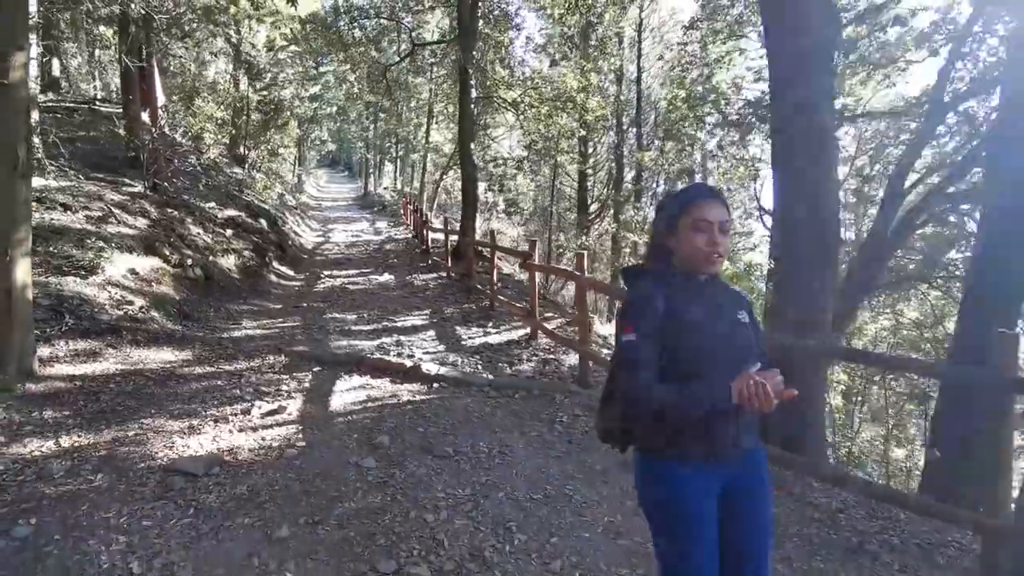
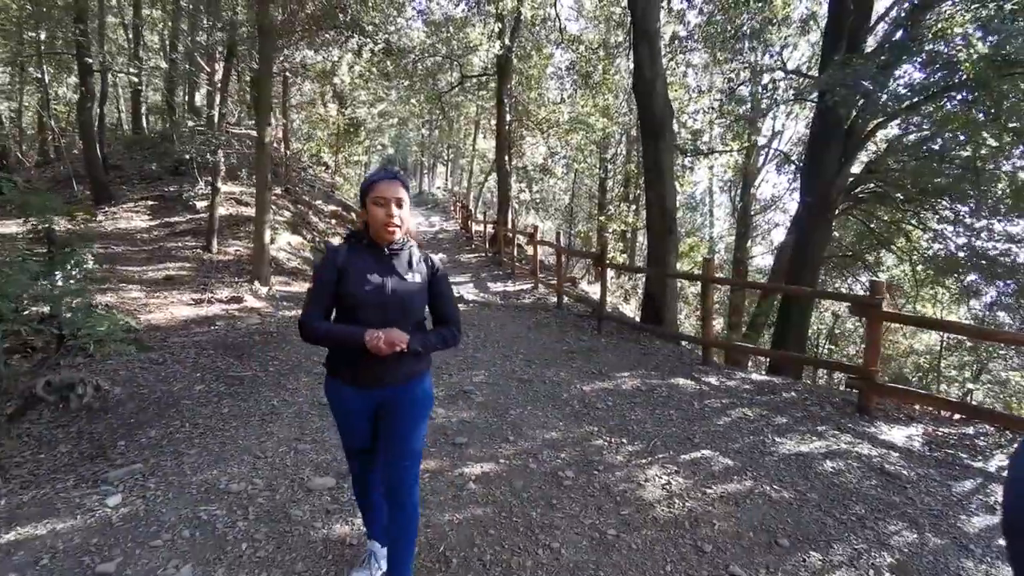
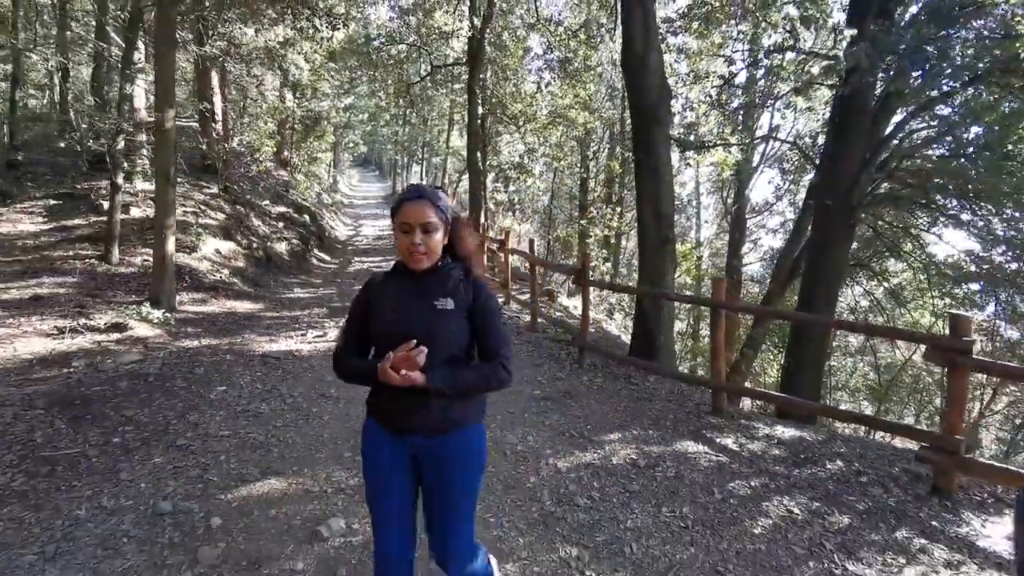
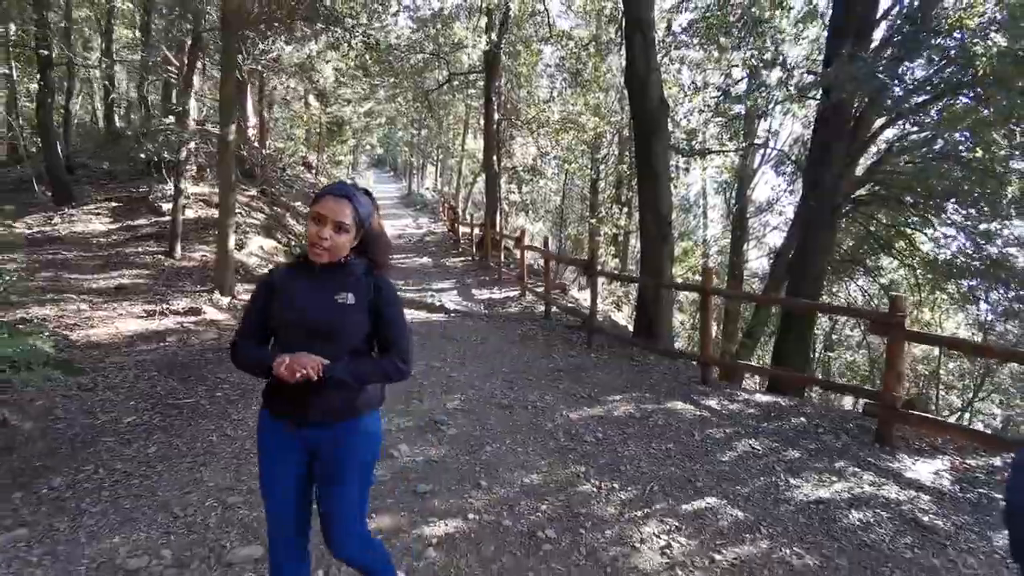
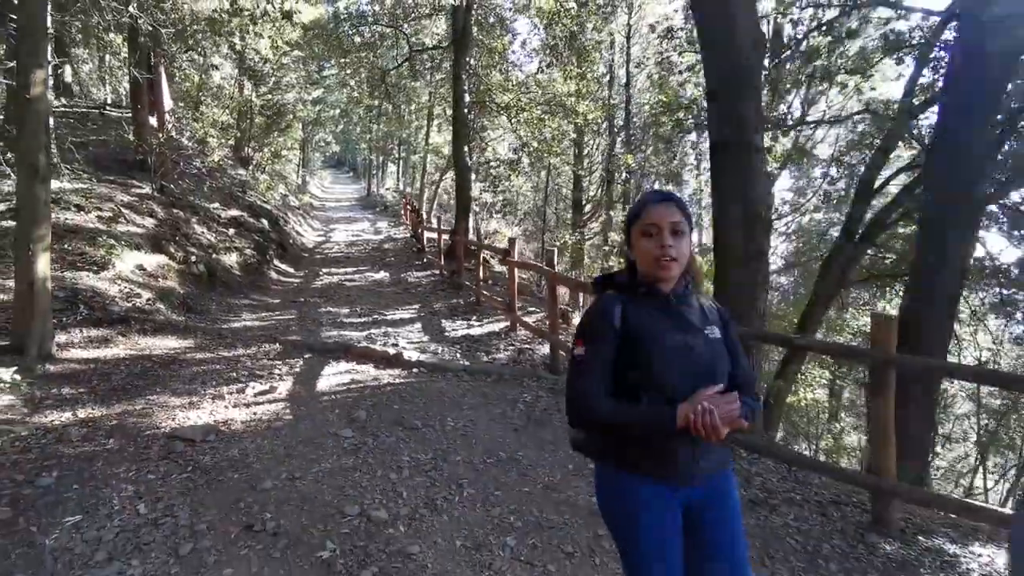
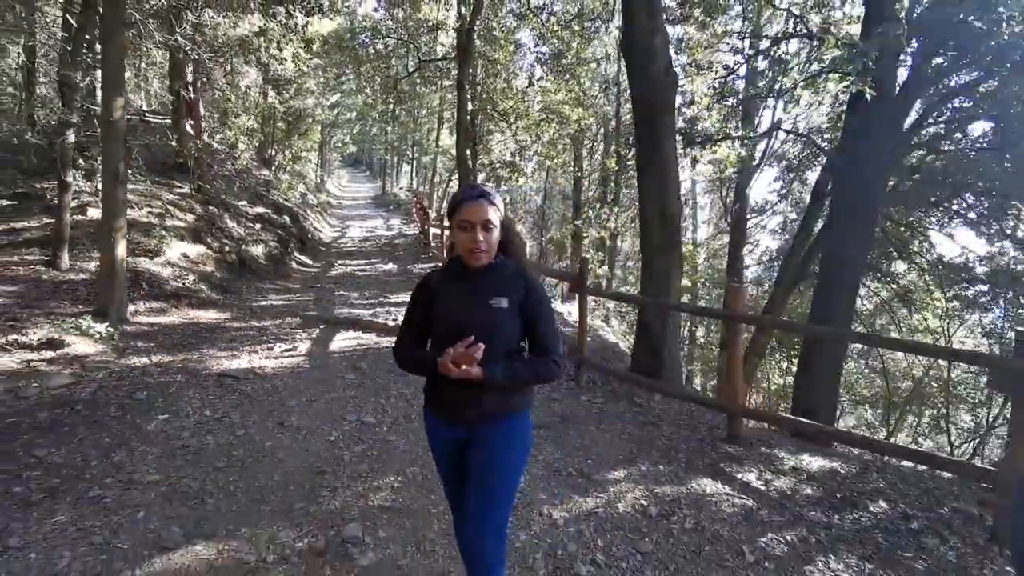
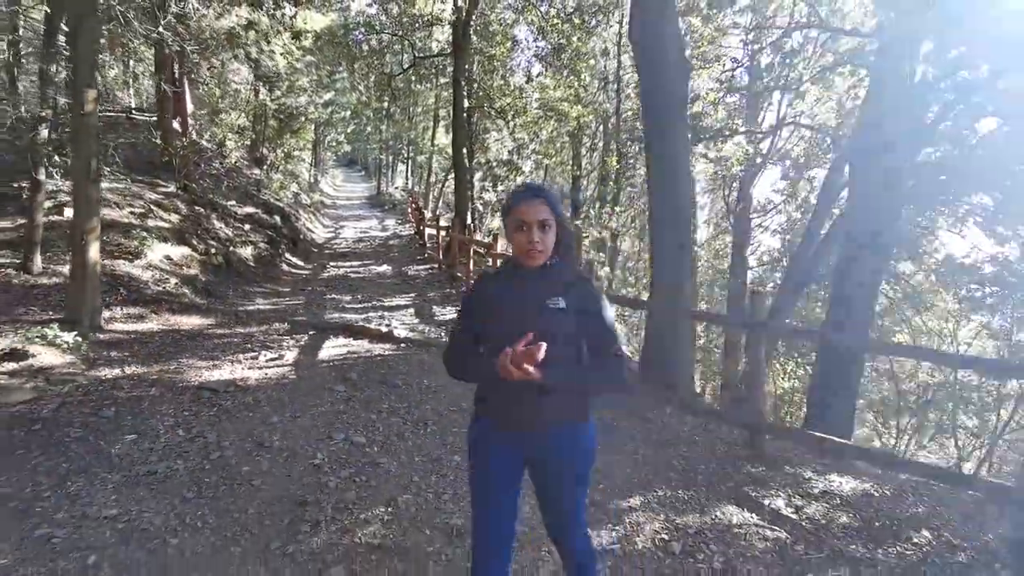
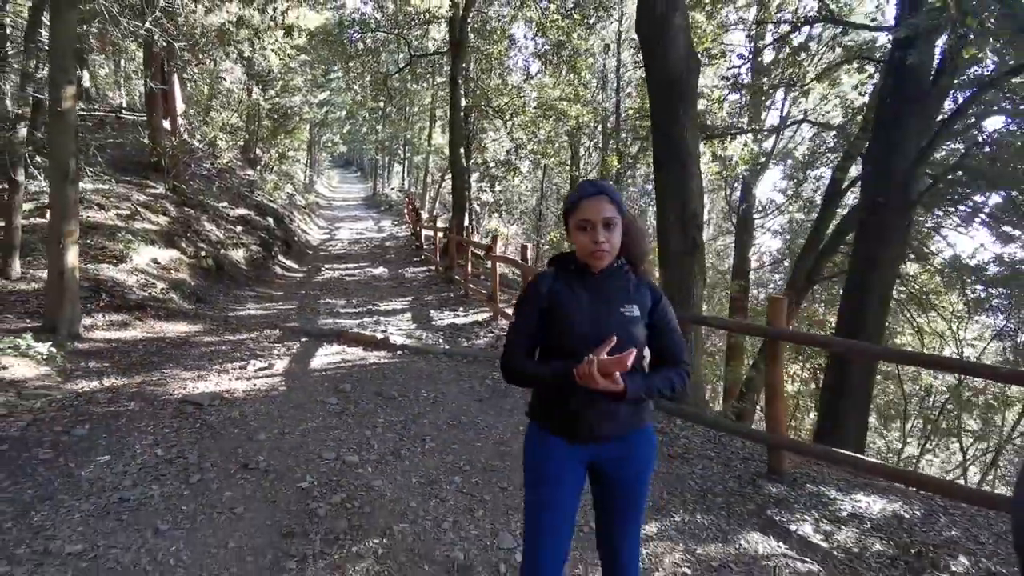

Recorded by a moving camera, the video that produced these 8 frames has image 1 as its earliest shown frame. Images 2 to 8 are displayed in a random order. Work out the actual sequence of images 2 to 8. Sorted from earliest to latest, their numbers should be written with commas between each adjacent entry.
5, 8, 7, 6, 3, 4, 2
